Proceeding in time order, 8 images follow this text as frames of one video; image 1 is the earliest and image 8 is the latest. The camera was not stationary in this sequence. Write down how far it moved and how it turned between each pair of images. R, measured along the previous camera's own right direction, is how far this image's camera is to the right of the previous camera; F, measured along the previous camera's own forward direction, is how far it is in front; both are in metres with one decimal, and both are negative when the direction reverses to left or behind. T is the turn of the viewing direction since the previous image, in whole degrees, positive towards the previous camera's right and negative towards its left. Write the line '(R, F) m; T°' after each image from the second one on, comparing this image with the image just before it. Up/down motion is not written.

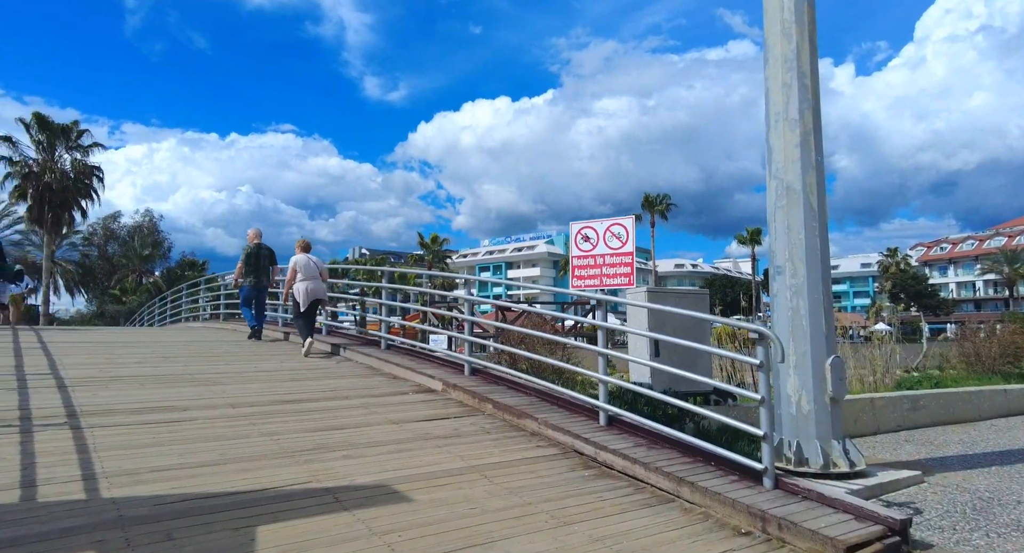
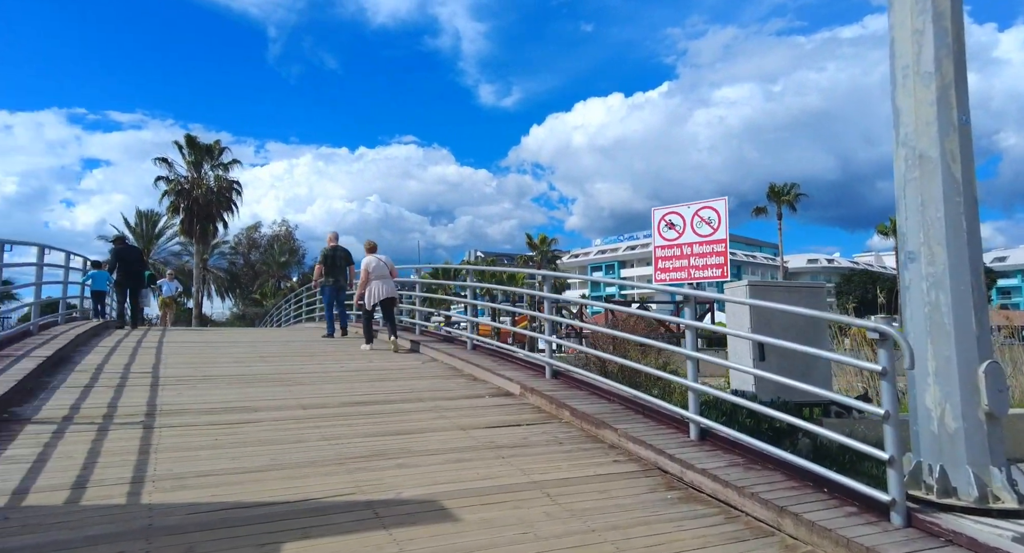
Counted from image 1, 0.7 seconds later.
(+0.3, +0.5) m; -11°
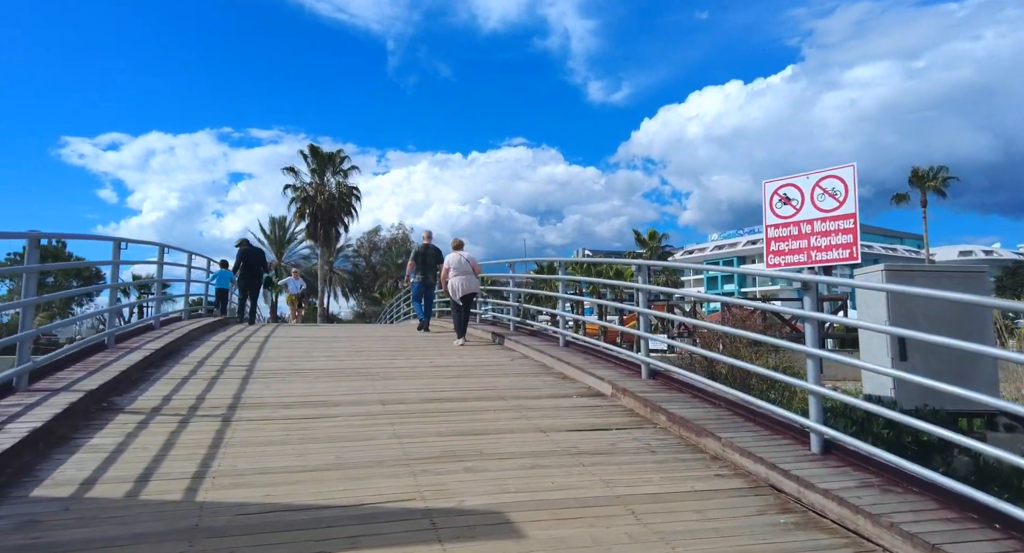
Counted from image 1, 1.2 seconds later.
(+0.2, +0.4) m; -10°
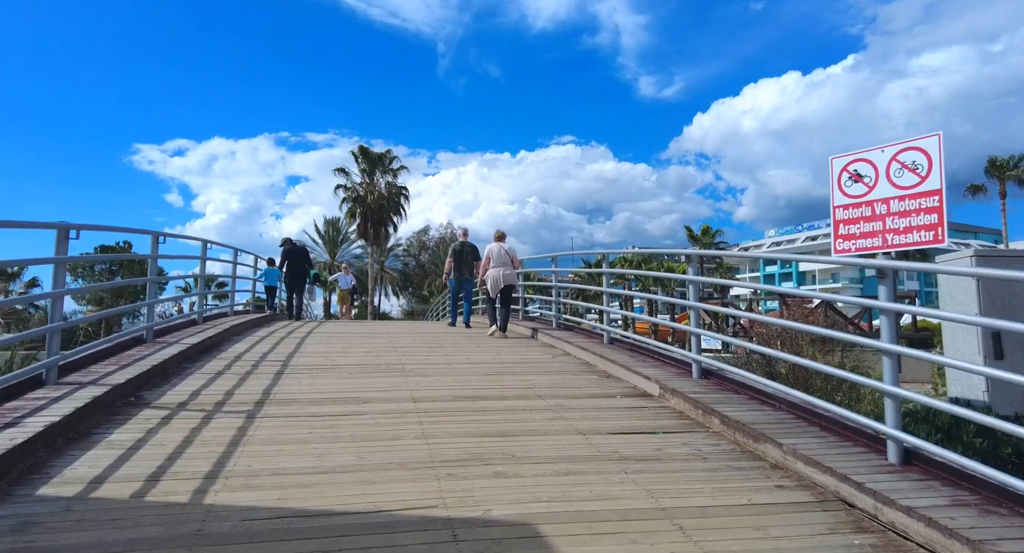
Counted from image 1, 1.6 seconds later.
(+0.1, +0.3) m; -5°
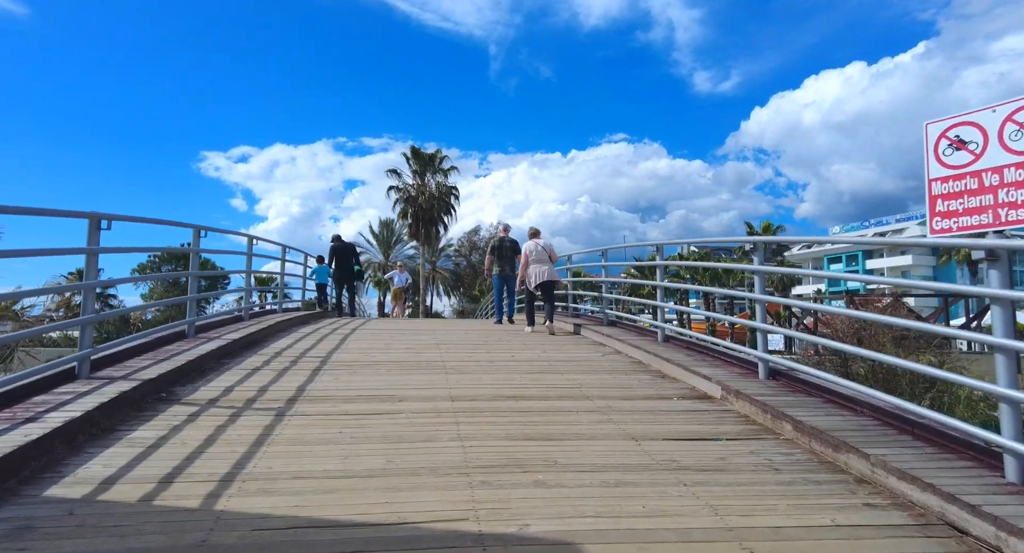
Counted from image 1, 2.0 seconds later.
(0.0, +0.3) m; -5°
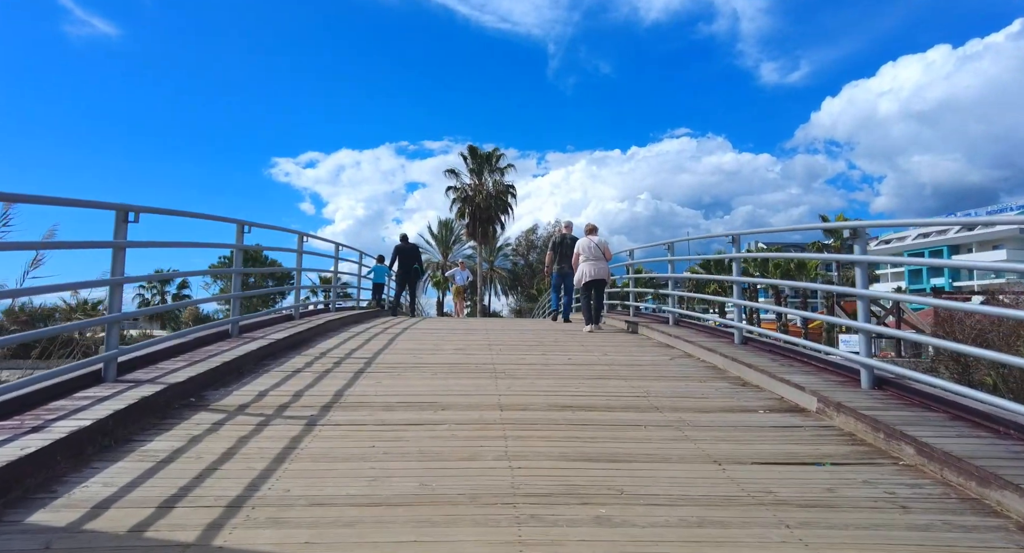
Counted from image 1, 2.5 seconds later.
(0.0, +0.5) m; -6°
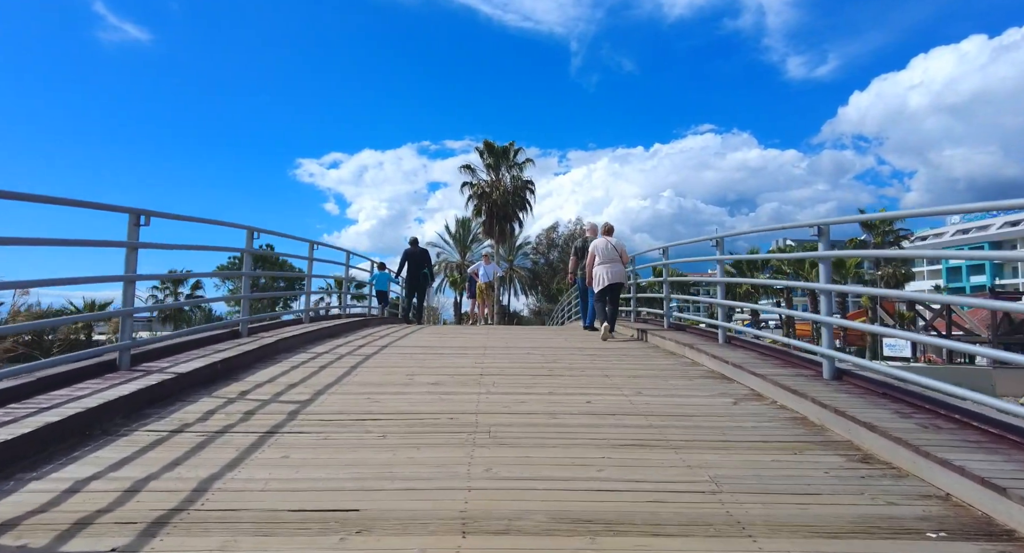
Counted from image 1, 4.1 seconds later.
(+0.2, +1.7) m; -2°
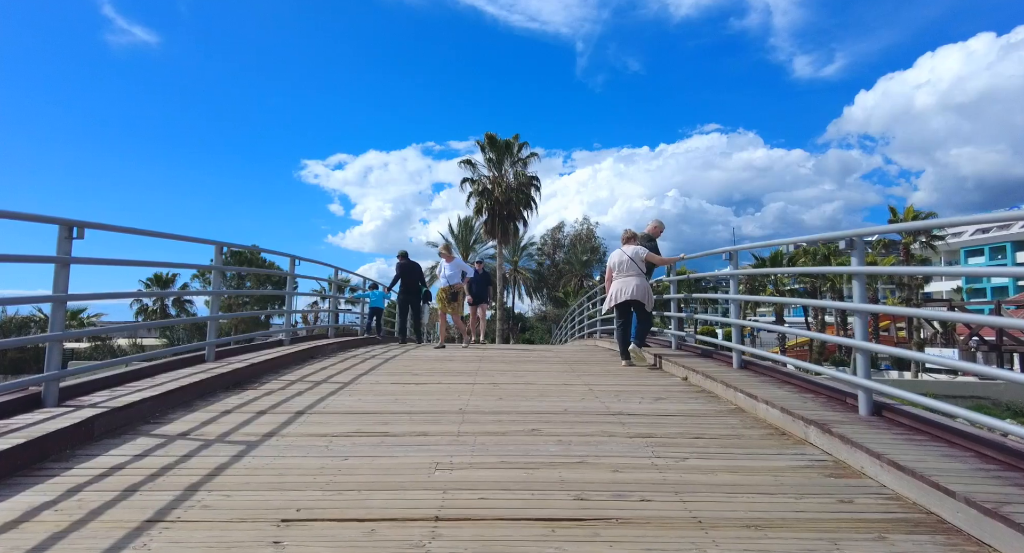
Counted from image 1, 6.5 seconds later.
(+0.1, +2.5) m; 0°
